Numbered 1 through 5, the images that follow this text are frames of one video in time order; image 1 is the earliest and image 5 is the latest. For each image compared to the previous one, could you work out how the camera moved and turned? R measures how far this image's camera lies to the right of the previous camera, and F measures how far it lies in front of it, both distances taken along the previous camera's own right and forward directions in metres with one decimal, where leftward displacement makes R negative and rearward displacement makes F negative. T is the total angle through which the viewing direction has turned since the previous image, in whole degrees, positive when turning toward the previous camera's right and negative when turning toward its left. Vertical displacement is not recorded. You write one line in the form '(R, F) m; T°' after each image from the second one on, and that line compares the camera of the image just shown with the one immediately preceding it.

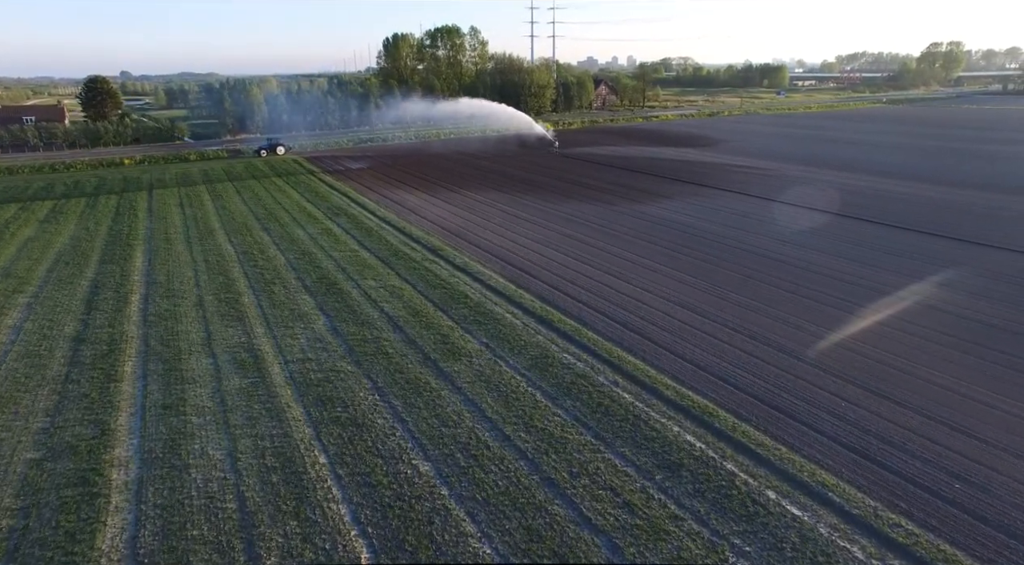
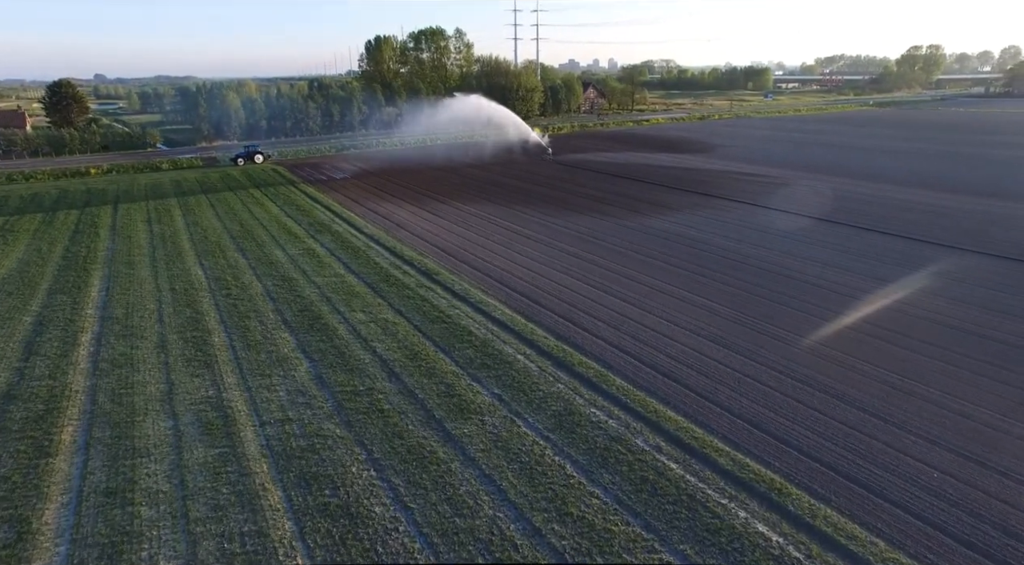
(-0.6, +1.8) m; +2°
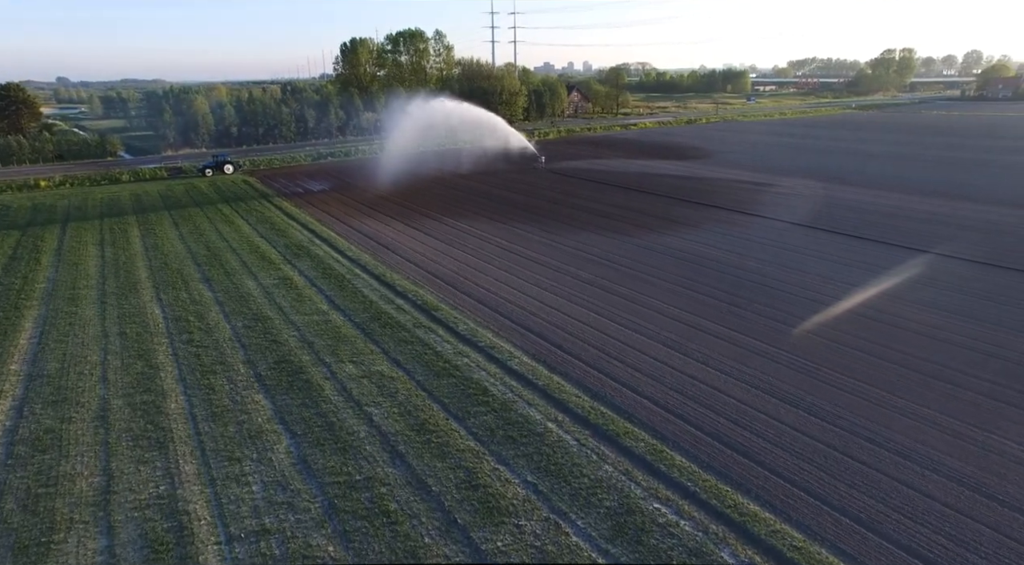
(-0.8, +2.2) m; +2°
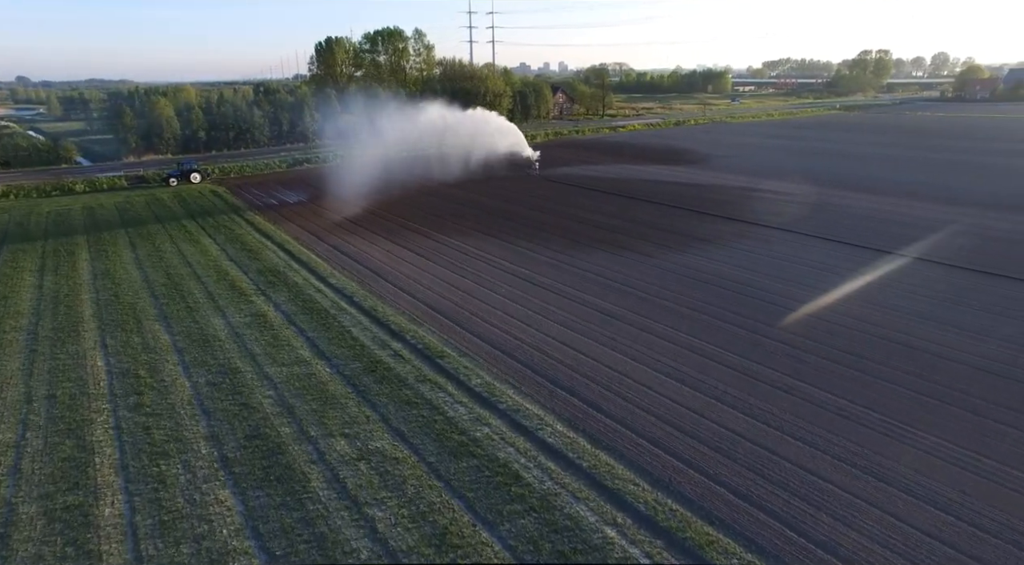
(-0.8, +2.3) m; +2°
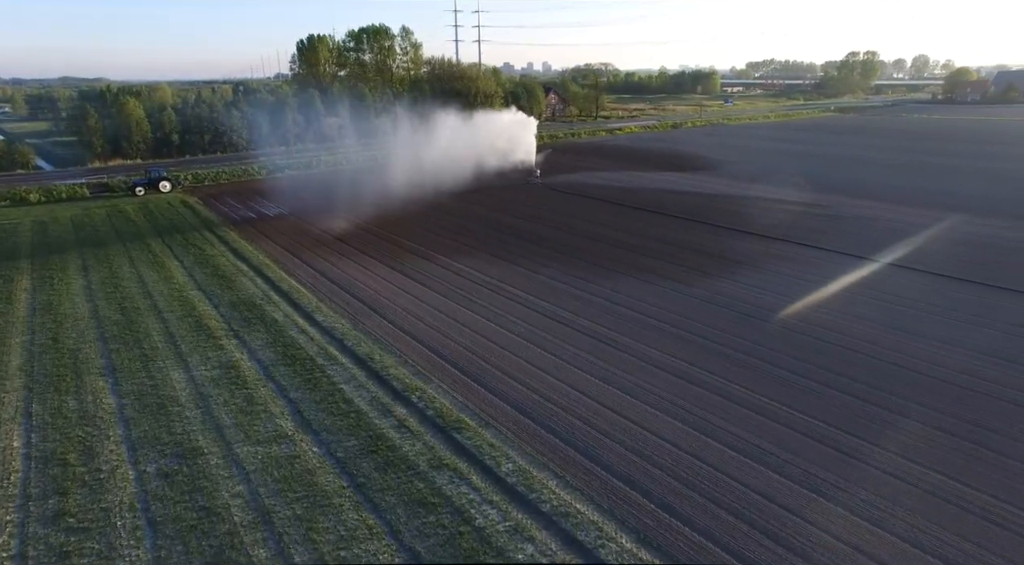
(-0.8, +2.4) m; +1°
